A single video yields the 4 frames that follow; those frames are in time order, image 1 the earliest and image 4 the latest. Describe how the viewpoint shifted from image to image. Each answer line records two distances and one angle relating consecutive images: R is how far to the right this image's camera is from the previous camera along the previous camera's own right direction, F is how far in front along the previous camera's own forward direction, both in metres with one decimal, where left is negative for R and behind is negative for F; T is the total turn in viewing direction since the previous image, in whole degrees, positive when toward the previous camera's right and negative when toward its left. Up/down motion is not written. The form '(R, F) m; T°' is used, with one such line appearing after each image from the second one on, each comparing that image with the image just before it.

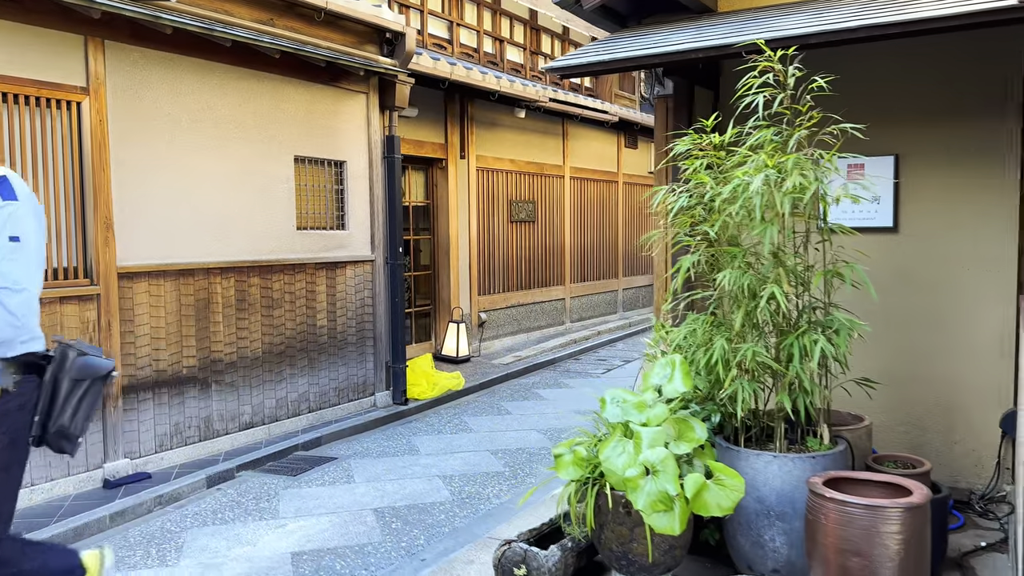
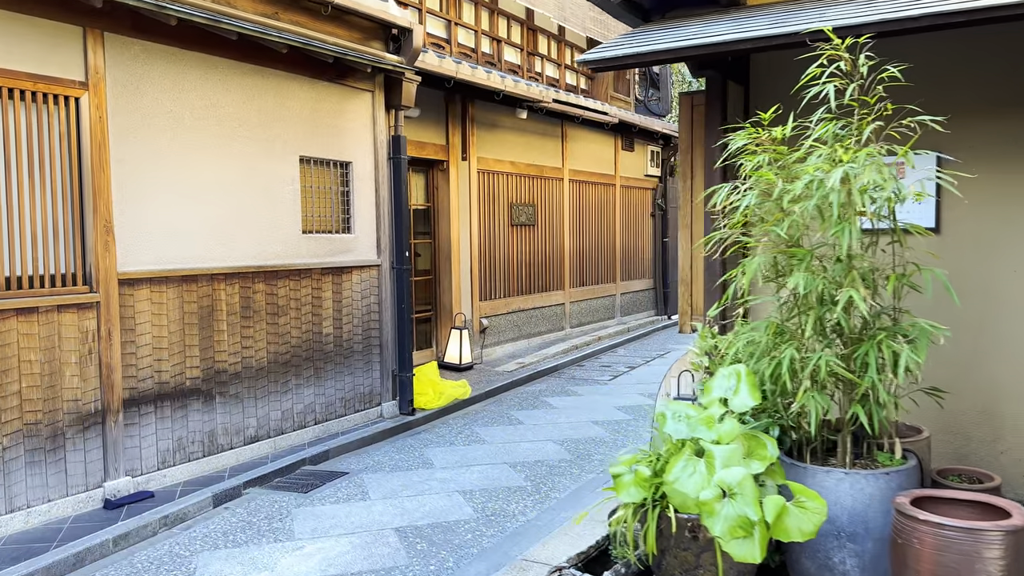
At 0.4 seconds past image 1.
(-0.3, +0.3) m; +1°
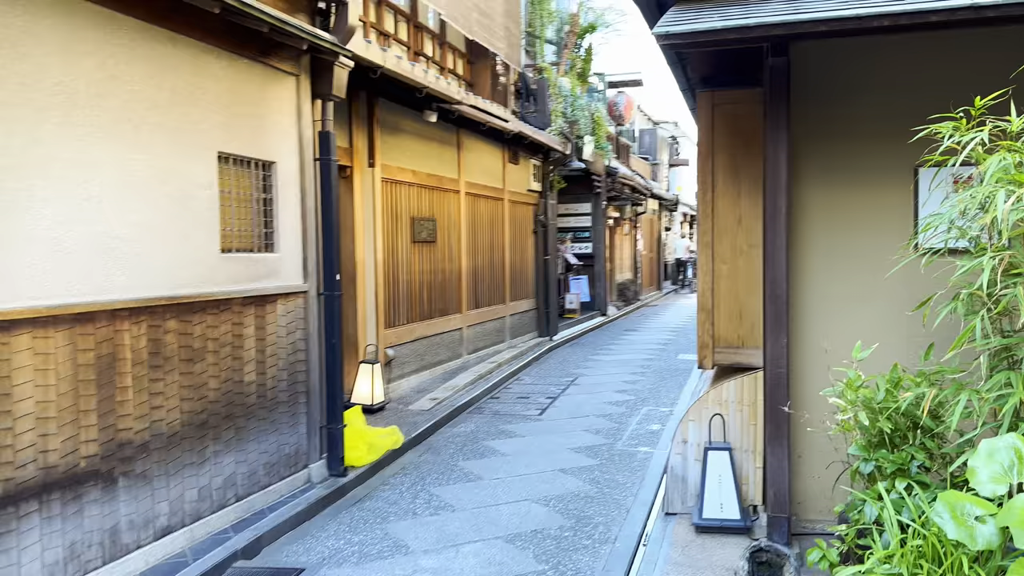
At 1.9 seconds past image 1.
(-1.0, +1.2) m; +13°
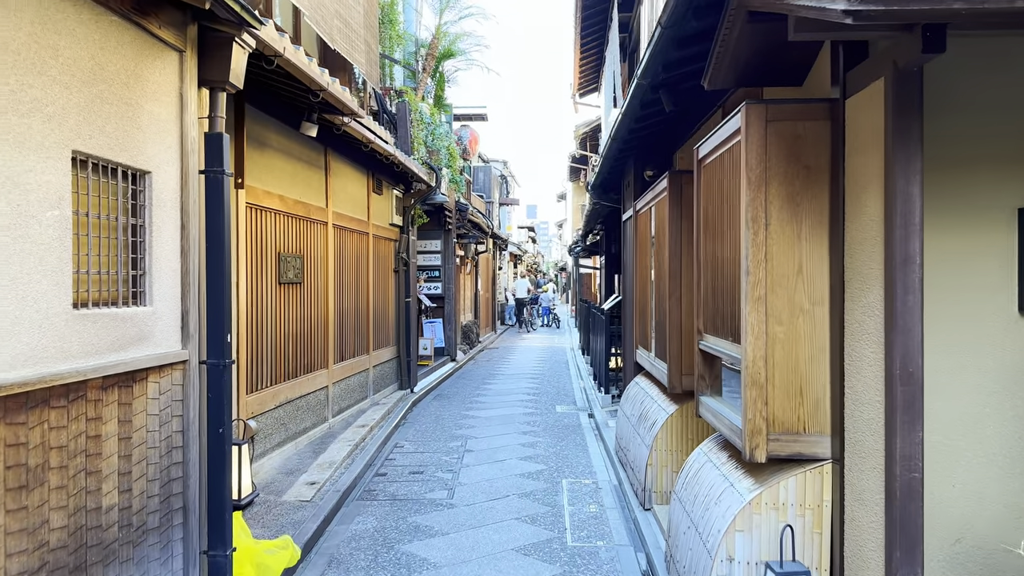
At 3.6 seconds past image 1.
(-0.8, +1.5) m; +13°
